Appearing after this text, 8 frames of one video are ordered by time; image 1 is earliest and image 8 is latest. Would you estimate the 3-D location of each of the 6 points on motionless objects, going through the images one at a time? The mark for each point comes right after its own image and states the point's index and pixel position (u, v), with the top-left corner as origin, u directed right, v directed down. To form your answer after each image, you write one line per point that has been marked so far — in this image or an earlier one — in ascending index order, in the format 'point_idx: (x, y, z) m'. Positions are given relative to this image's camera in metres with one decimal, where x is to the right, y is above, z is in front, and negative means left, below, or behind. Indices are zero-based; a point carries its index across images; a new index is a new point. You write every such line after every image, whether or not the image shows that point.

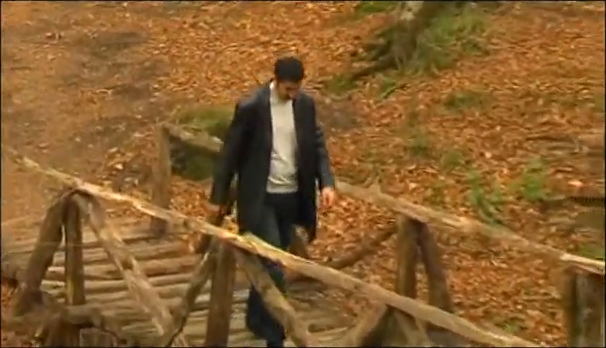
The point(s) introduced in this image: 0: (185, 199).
0: (-0.9, -0.1, +9.5) m
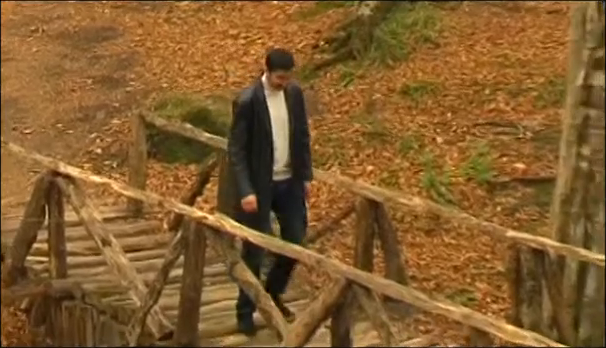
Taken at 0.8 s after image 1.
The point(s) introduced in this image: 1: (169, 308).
0: (-1.0, 0.0, +10.1) m
1: (-0.7, -0.7, +7.2) m
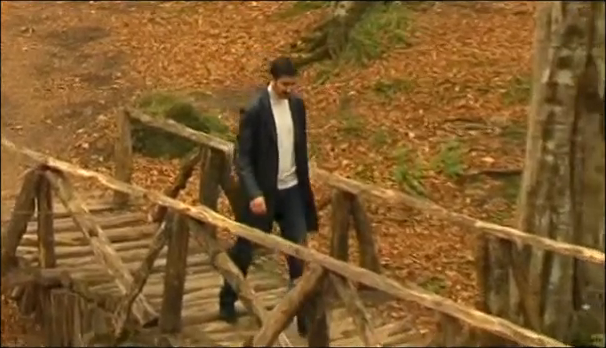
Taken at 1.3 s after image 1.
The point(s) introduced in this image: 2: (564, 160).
0: (-1.1, 0.0, +10.4) m
1: (-0.8, -0.6, +7.5) m
2: (+1.3, +0.1, +7.3) m
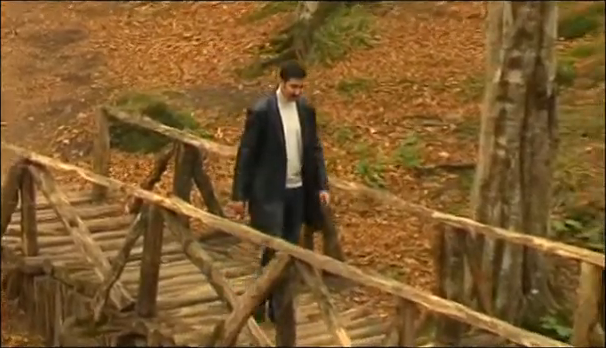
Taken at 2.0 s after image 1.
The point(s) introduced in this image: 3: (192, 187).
0: (-1.3, +0.1, +10.9) m
1: (-0.9, -0.6, +8.0) m
2: (+1.1, +0.1, +7.8) m
3: (-0.6, -0.1, +8.4) m
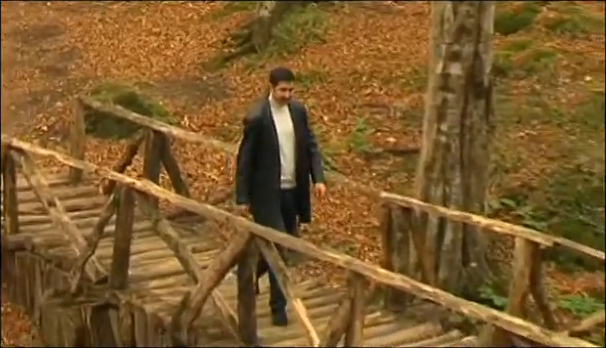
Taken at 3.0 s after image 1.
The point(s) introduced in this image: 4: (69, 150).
0: (-1.6, +0.2, +11.6) m
1: (-1.2, -0.5, +8.7) m
2: (+0.9, +0.2, +8.6) m
3: (-0.9, 0.0, +9.2) m
4: (-1.4, +0.1, +8.7) m
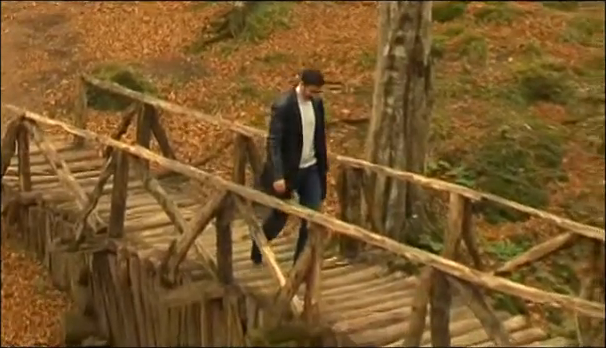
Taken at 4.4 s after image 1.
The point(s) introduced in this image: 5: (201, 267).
0: (-1.9, +0.4, +13.2) m
1: (-1.4, -0.3, +10.3) m
2: (+0.7, +0.4, +10.2) m
3: (-1.1, +0.3, +10.7) m
4: (-1.6, +0.4, +10.2) m
5: (-0.7, -0.6, +9.3) m
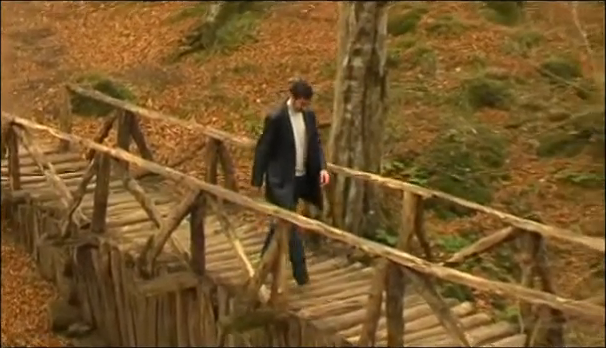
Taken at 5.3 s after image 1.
0: (-2.2, +0.4, +14.1) m
1: (-1.7, -0.3, +11.2) m
2: (+0.4, +0.4, +11.2) m
3: (-1.4, +0.3, +11.7) m
4: (-1.9, +0.4, +11.2) m
5: (-0.9, -0.6, +10.3) m
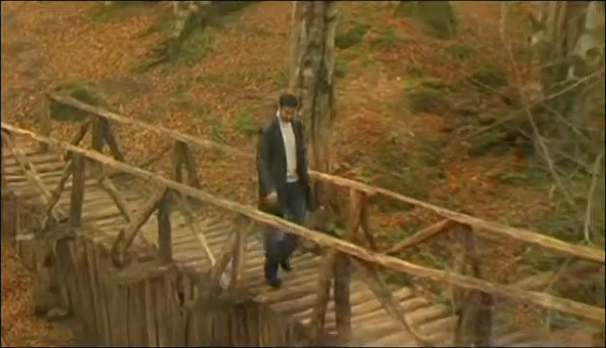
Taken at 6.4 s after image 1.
0: (-2.7, +0.4, +15.3) m
1: (-2.0, -0.3, +12.4) m
2: (0.0, +0.4, +12.4) m
3: (-1.8, +0.3, +12.9) m
4: (-2.2, +0.4, +12.4) m
5: (-1.2, -0.6, +11.5) m
